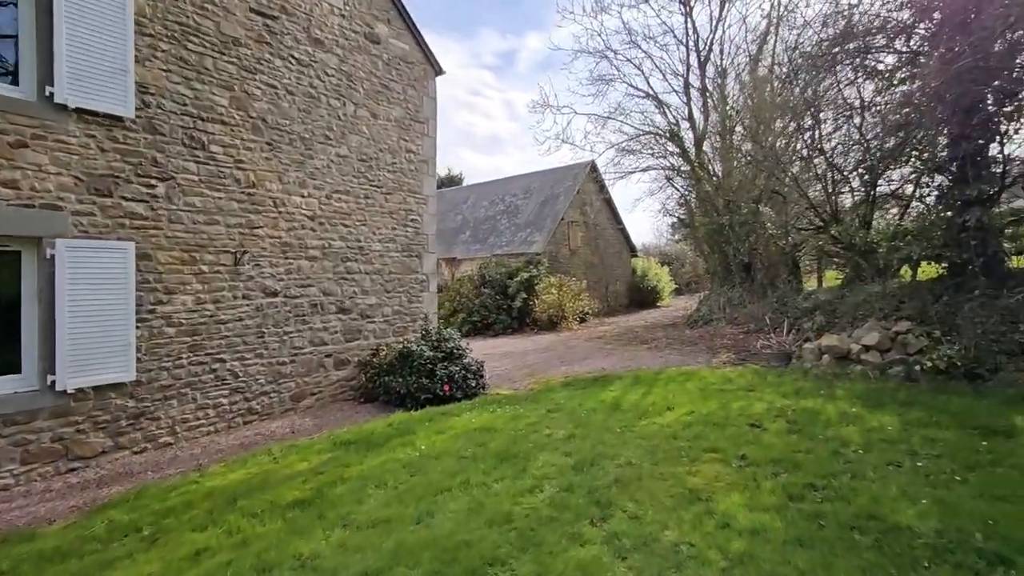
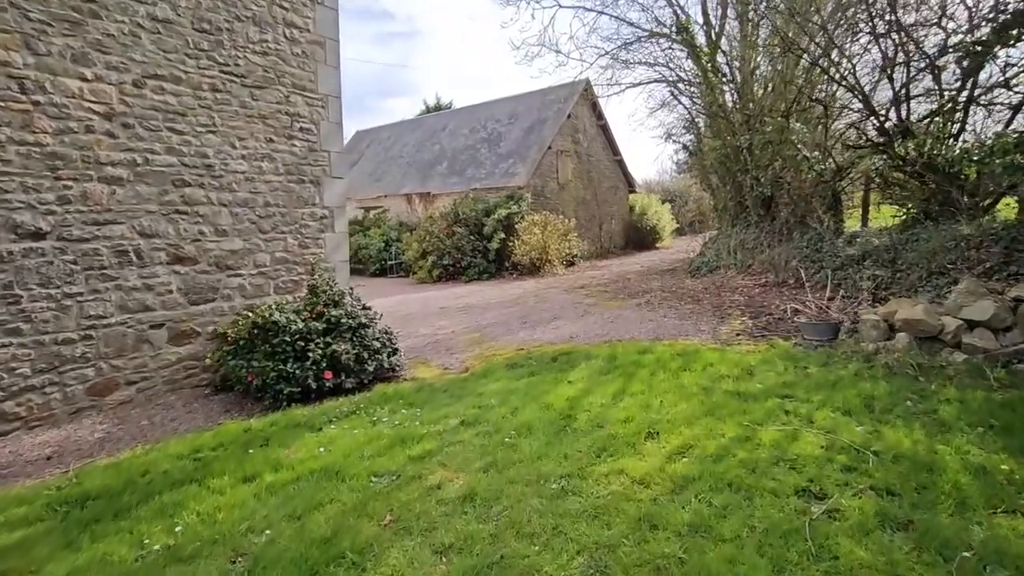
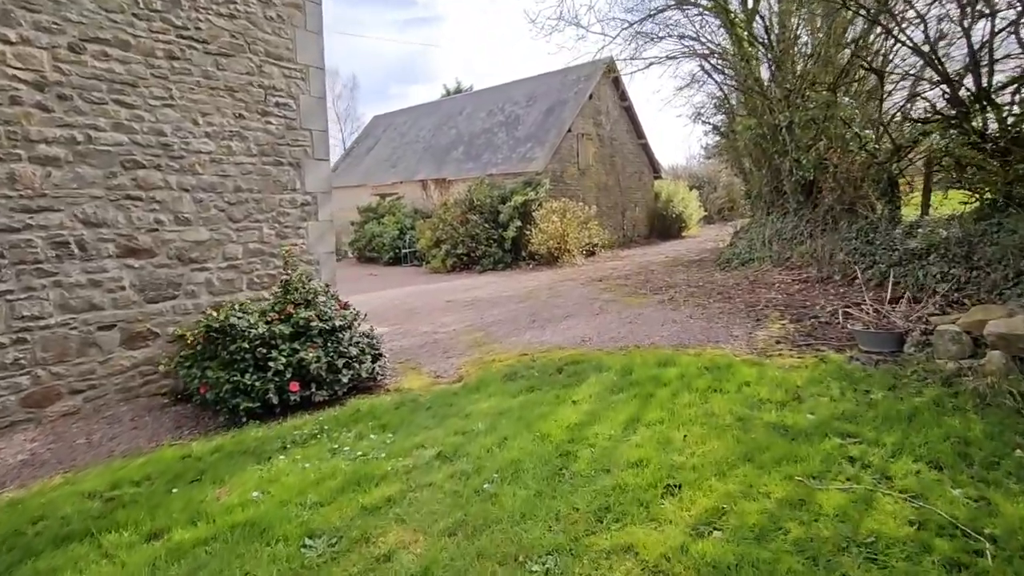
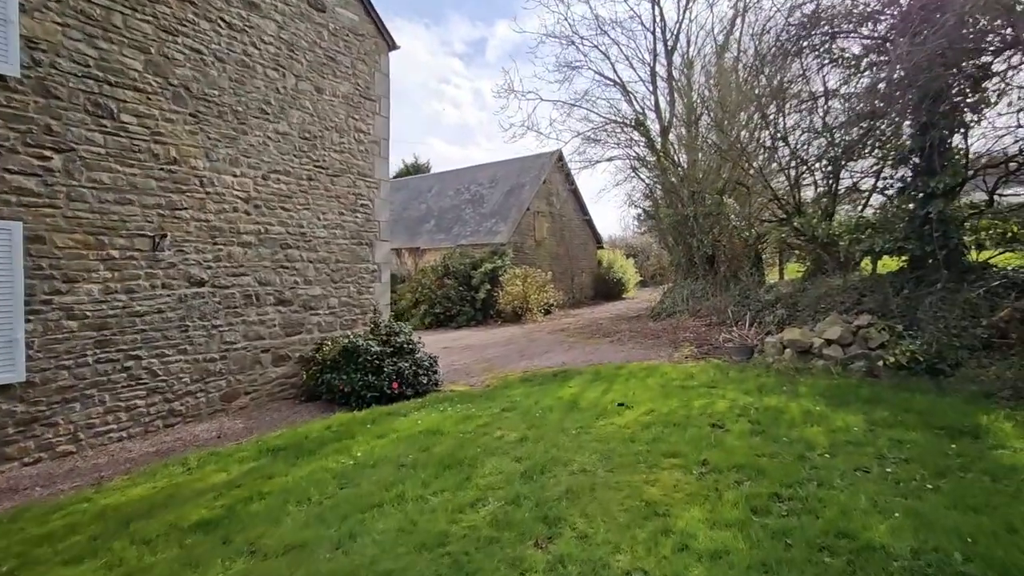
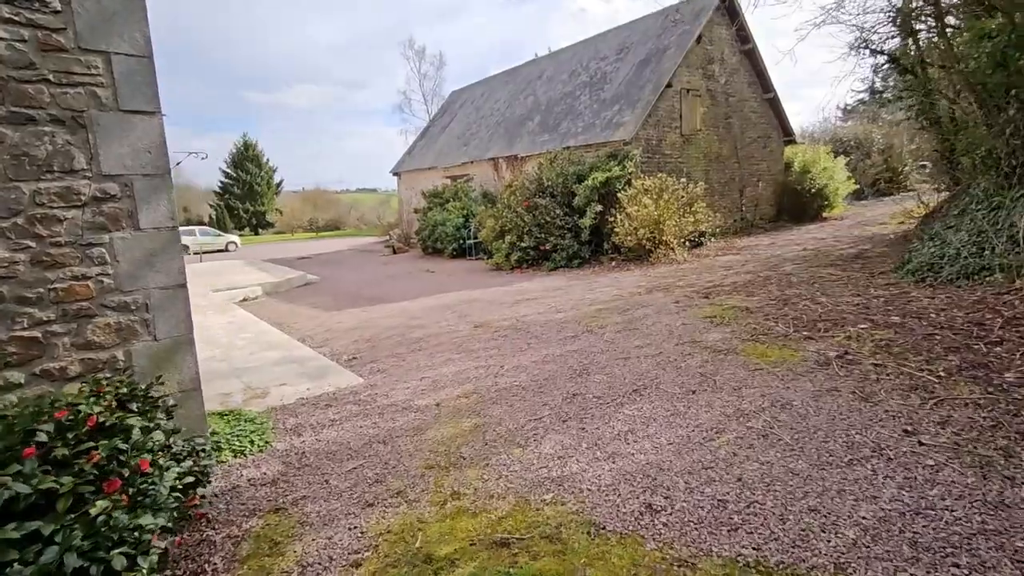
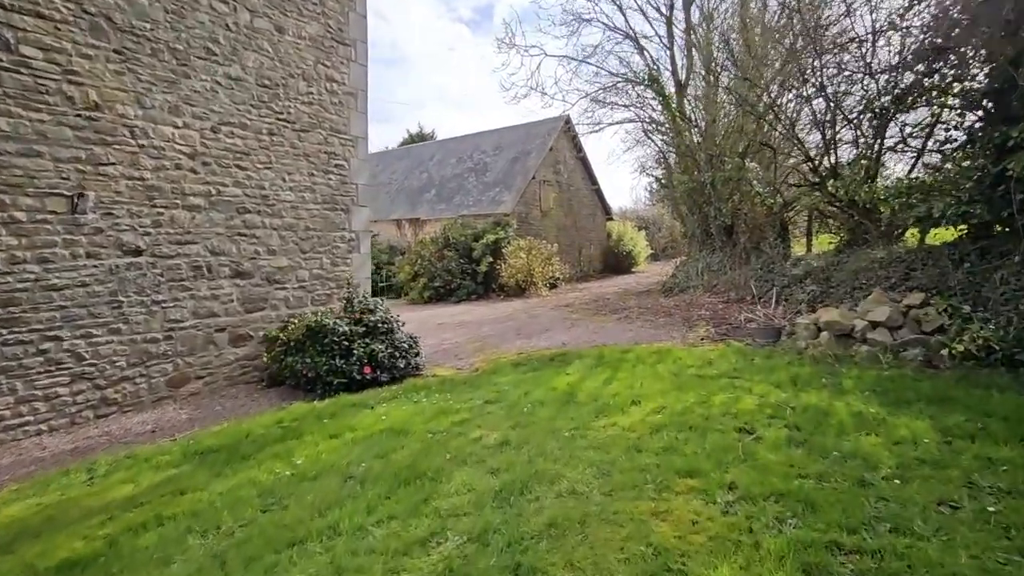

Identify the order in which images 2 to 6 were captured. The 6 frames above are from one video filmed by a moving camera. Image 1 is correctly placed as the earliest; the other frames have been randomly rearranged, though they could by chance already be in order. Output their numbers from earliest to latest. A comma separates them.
4, 6, 2, 3, 5
